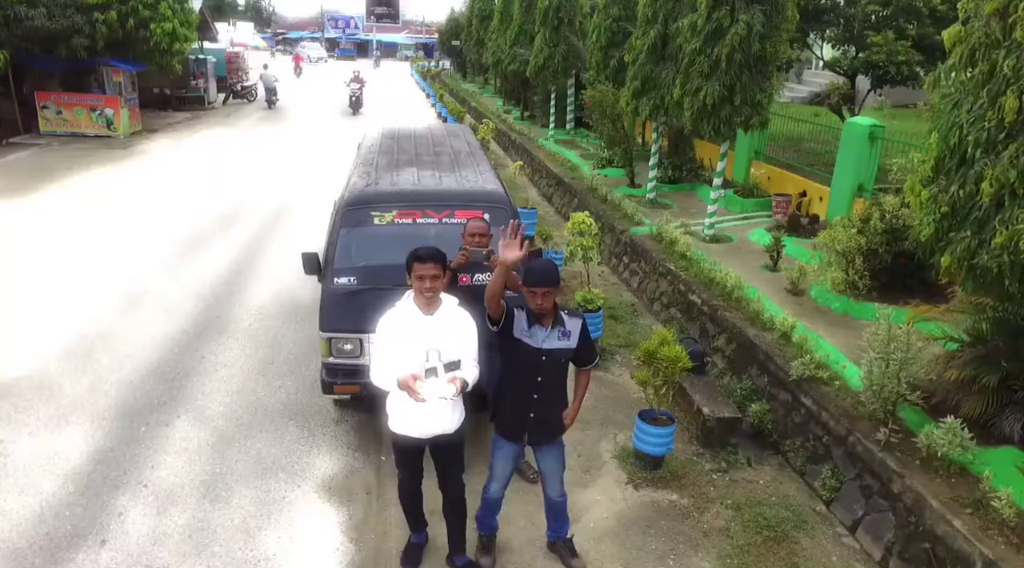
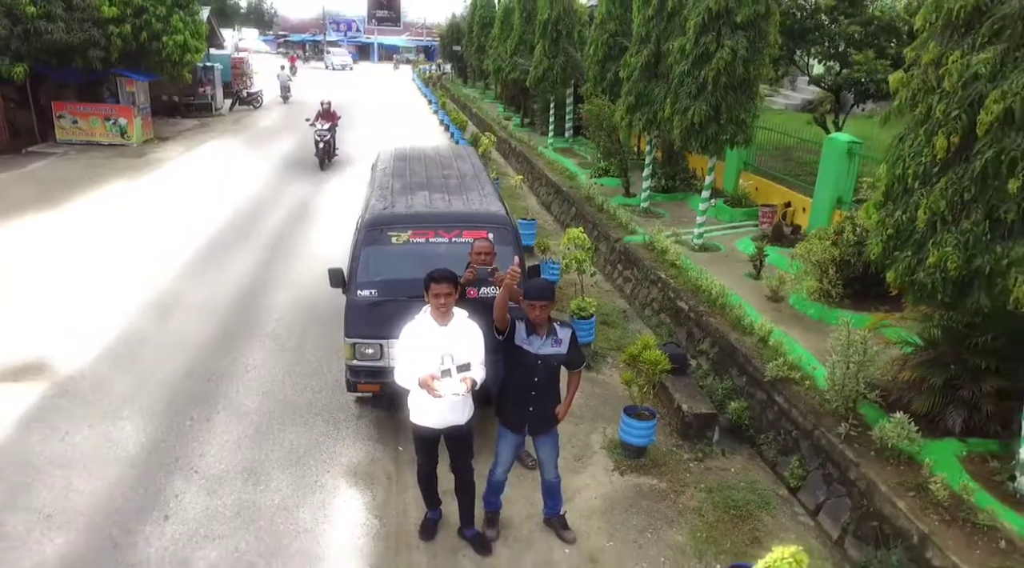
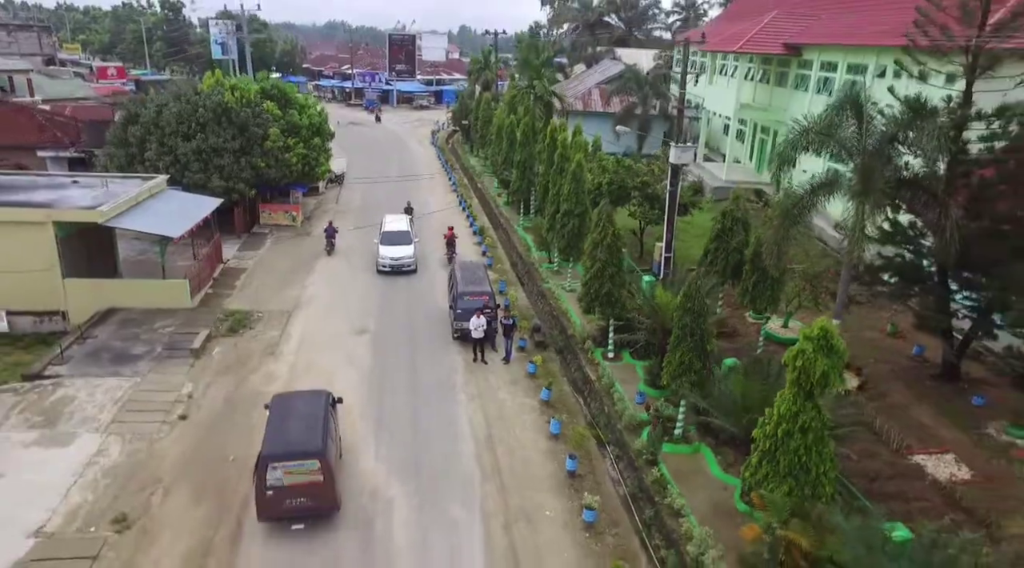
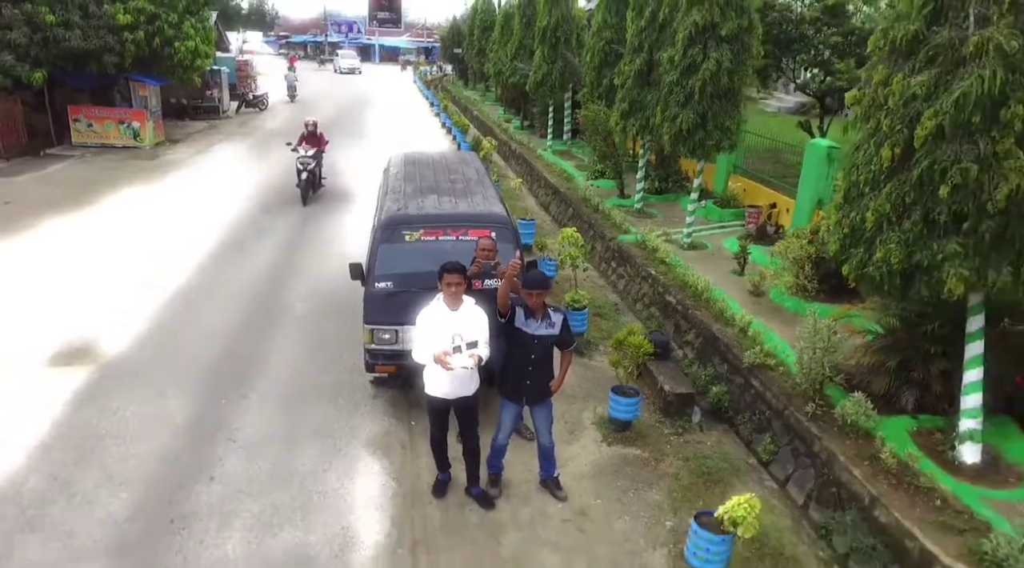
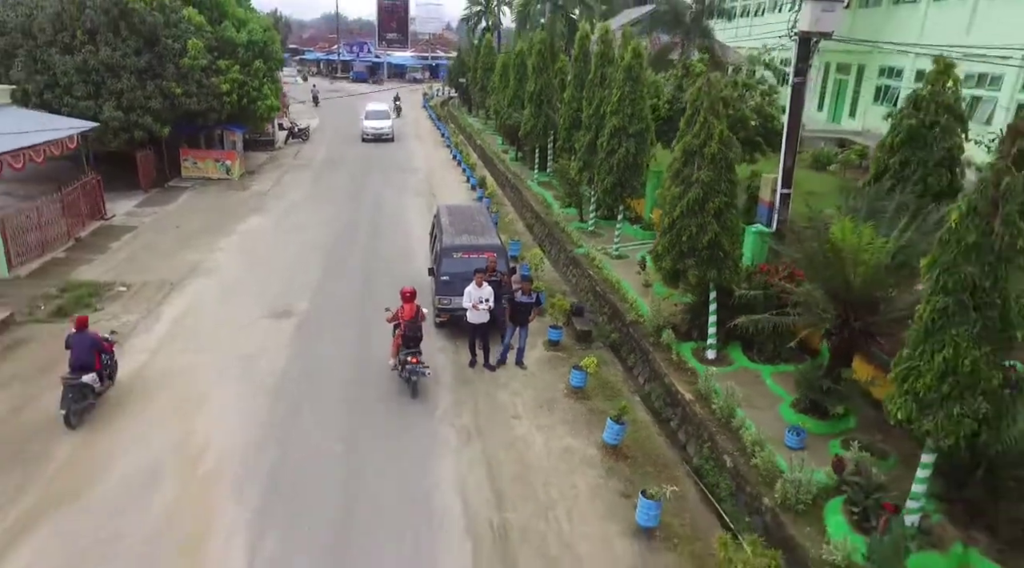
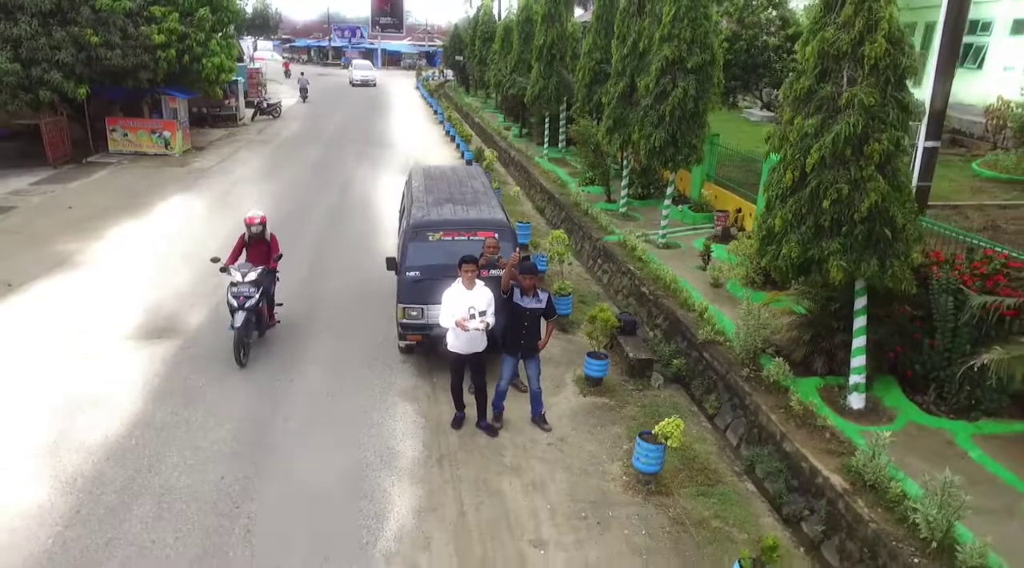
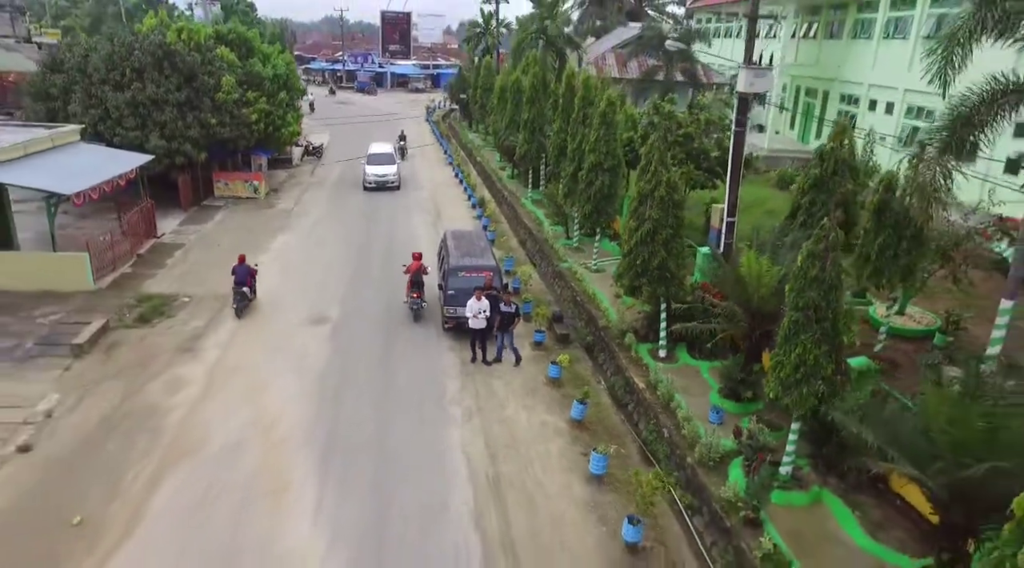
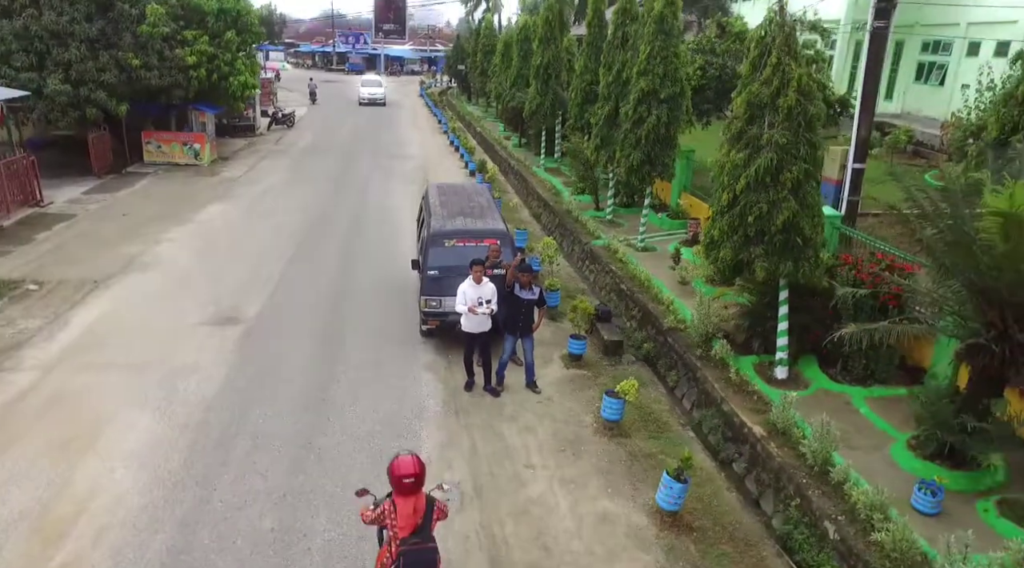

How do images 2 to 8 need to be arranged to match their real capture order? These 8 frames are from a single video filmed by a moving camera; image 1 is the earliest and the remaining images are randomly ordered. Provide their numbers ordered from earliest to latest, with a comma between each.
2, 4, 6, 8, 5, 7, 3
